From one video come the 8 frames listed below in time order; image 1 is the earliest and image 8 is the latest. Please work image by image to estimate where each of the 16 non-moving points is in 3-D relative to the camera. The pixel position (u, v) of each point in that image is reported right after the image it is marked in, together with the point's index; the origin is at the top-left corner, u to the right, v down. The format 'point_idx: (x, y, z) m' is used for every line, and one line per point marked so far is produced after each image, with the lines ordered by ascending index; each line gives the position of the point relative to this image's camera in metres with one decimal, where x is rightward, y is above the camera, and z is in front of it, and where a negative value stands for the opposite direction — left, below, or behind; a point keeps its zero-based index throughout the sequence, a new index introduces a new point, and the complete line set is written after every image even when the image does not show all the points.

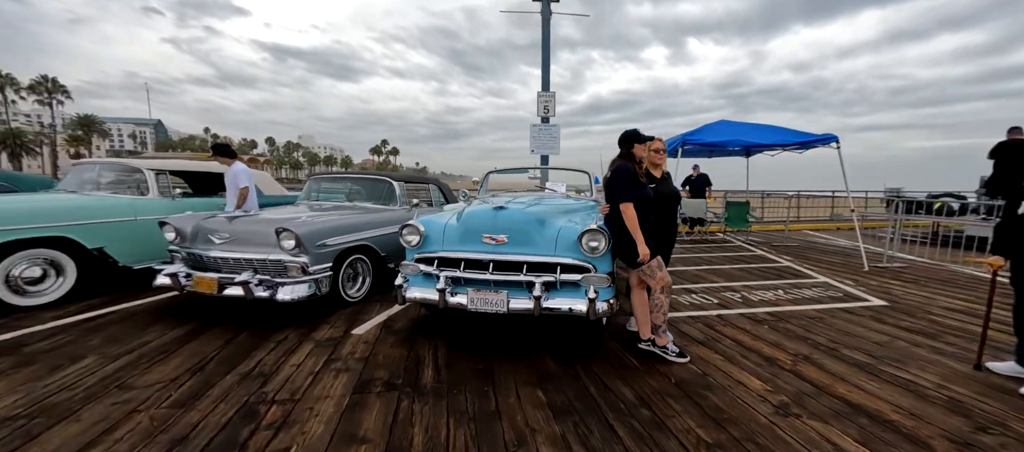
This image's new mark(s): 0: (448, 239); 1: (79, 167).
0: (-0.5, -0.1, +2.9) m
1: (-5.4, +0.7, +4.6) m
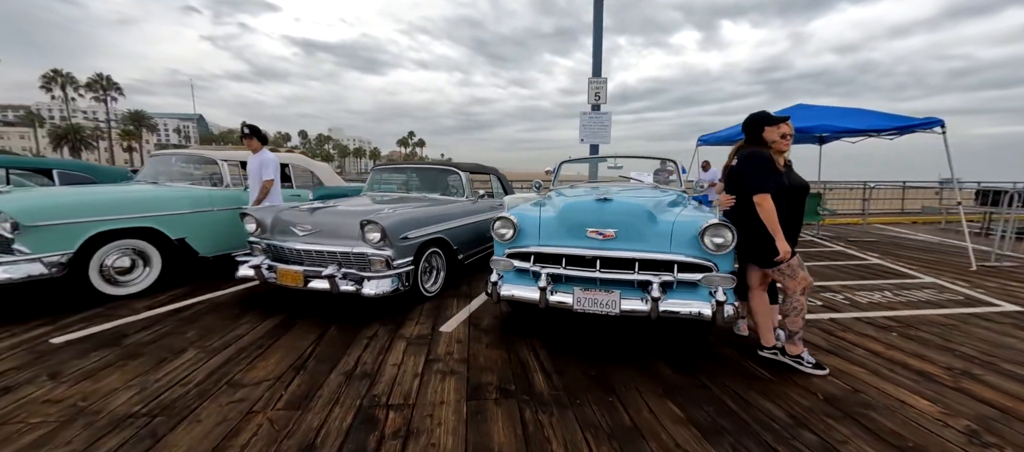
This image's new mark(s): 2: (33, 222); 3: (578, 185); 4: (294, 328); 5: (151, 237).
0: (+0.2, -0.1, +2.7) m
1: (-4.5, +0.9, +4.7) m
2: (-3.8, 0.0, +2.9) m
3: (+0.7, +0.4, +4.0) m
4: (-1.7, -0.8, +2.9) m
5: (-3.6, -0.2, +3.3) m
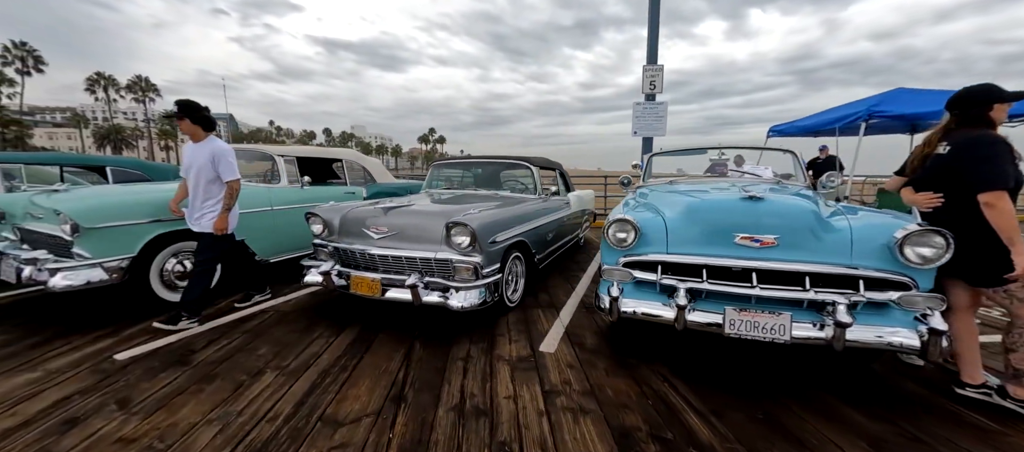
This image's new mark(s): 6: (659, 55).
0: (+1.0, -0.1, +2.2) m
1: (-3.7, +0.9, +4.5) m
2: (-3.0, 0.0, +2.6) m
3: (+1.6, +0.4, +3.5) m
4: (-0.9, -0.8, +2.5) m
5: (-2.9, -0.2, +3.0) m
6: (+3.1, +3.6, +7.8) m
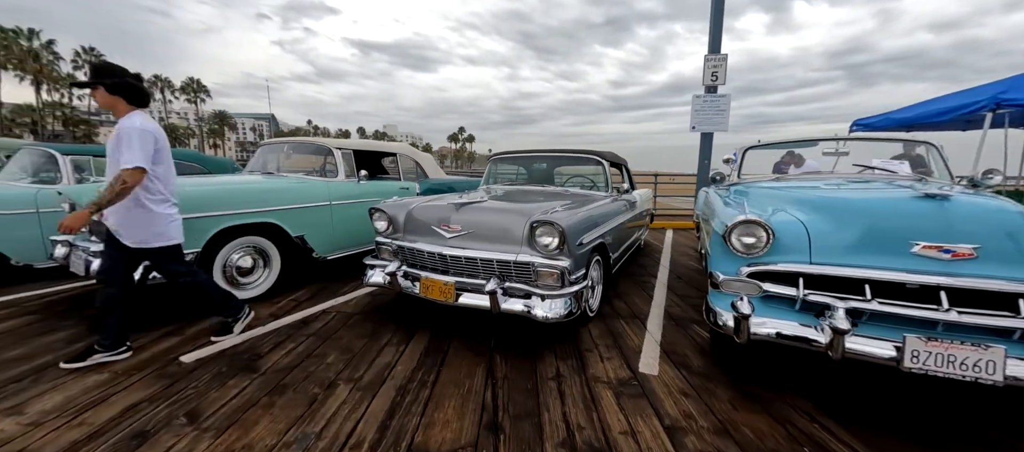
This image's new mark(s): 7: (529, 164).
0: (+1.6, -0.1, +1.8) m
1: (-2.9, +0.9, +4.4) m
2: (-2.4, +0.1, +2.5) m
3: (+2.2, +0.4, +3.0) m
4: (-0.4, -0.8, +2.3) m
5: (-2.2, -0.1, +2.9) m
6: (+4.1, +3.6, +7.2) m
7: (+0.2, +0.7, +4.3) m
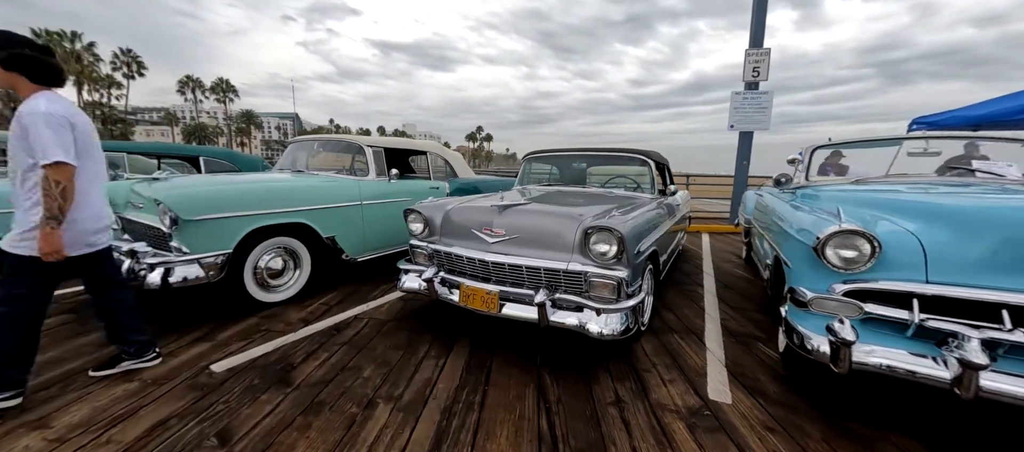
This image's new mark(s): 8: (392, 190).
0: (+1.8, -0.2, +1.6) m
1: (-2.5, +0.9, +4.3) m
2: (-2.1, +0.1, +2.4) m
3: (+2.5, +0.3, +2.7) m
4: (-0.1, -0.8, +2.1) m
5: (-1.9, -0.1, +2.8) m
6: (+4.7, +3.5, +6.8) m
7: (+0.6, +0.7, +4.0) m
8: (-1.2, +0.4, +3.8) m
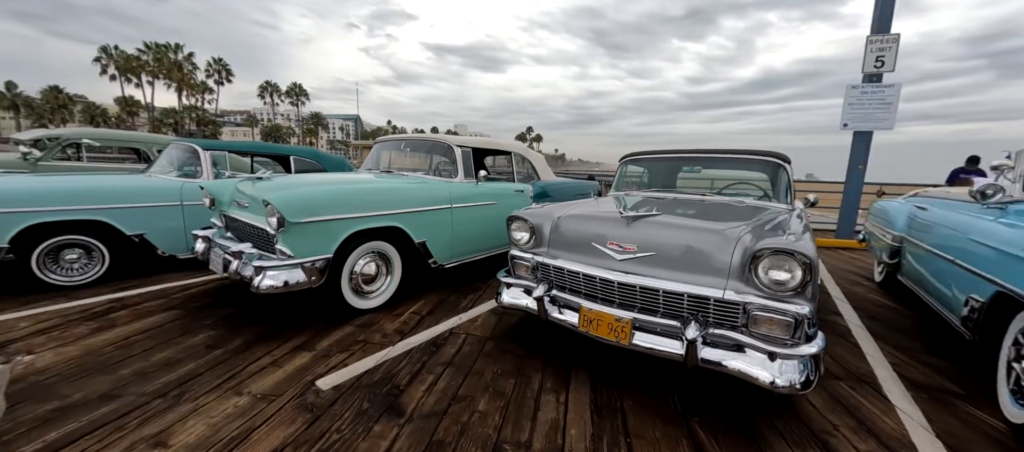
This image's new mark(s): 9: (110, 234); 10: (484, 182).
0: (+2.4, -0.3, +1.0) m
1: (-1.5, +0.9, +4.2) m
2: (-1.3, +0.1, +2.3) m
3: (+3.3, +0.2, +2.0) m
4: (+0.6, -0.9, +1.7) m
5: (-1.1, -0.2, +2.6) m
6: (+6.0, +3.3, +5.8) m
7: (+1.5, +0.6, +3.6) m
8: (-0.3, +0.3, +3.6) m
9: (-3.7, -0.1, +3.4) m
10: (-0.3, +0.4, +3.7) m
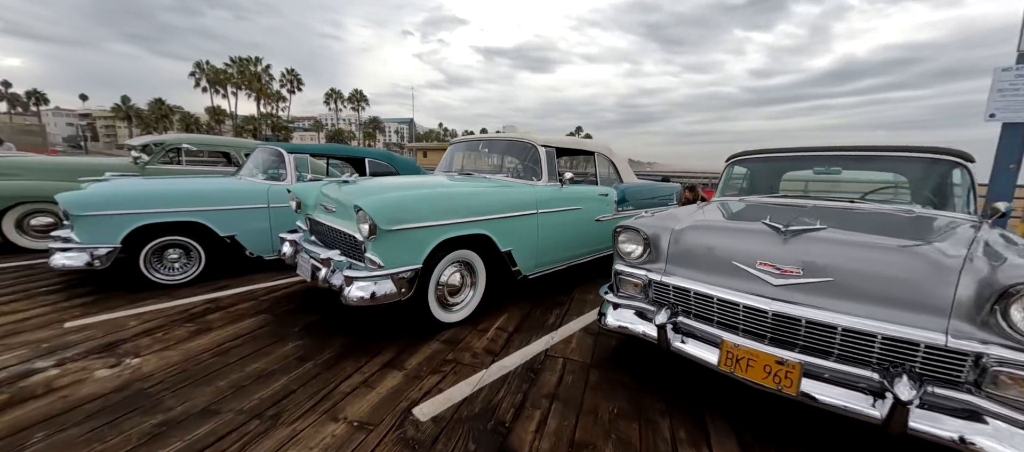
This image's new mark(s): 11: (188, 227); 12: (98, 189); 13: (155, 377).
0: (+2.9, -0.4, +0.3) m
1: (-0.6, +0.9, +4.1) m
2: (-0.7, 0.0, +2.1) m
3: (+3.8, 0.0, +1.3) m
4: (+1.1, -1.0, +1.3) m
5: (-0.5, -0.2, +2.5) m
6: (+7.1, +3.1, +4.7) m
7: (+2.3, +0.5, +3.1) m
8: (+0.5, +0.3, +3.3) m
9: (-2.9, -0.1, +3.5) m
10: (+0.5, +0.4, +3.4) m
11: (-3.0, 0.0, +3.4) m
12: (-3.5, +0.3, +3.1) m
13: (-1.9, -0.8, +2.0) m
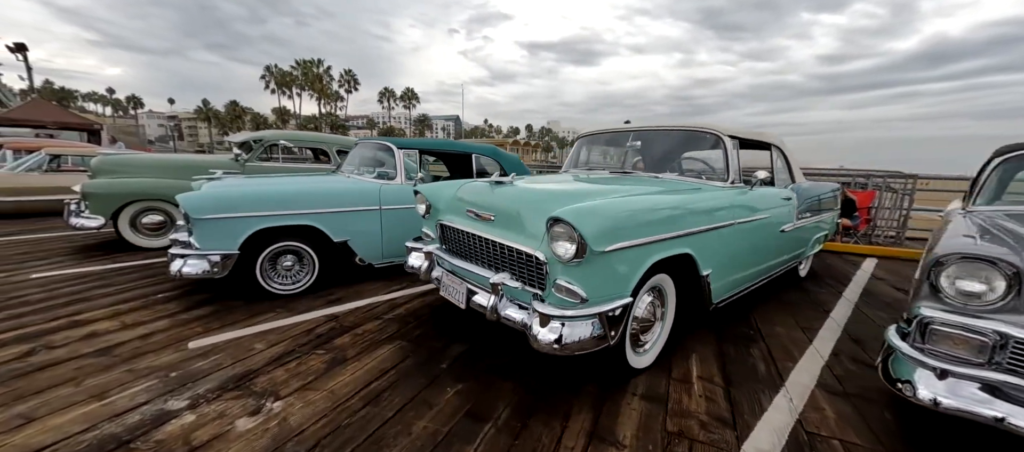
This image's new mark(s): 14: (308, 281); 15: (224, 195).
0: (+3.7, -0.6, -0.6) m
1: (+0.7, +0.8, +3.5) m
2: (+0.4, -0.1, +1.6) m
3: (+4.8, -0.1, +0.2) m
4: (+2.0, -1.1, +0.6) m
5: (+0.6, -0.3, +1.8) m
6: (+8.4, +2.9, +3.2) m
7: (+3.5, +0.4, +2.1) m
8: (+1.7, +0.2, +2.6) m
9: (-1.7, -0.1, +3.1) m
10: (+1.7, +0.3, +2.7) m
11: (-1.8, 0.0, +3.1) m
12: (-2.3, +0.3, +2.8) m
13: (-0.8, -0.9, +1.5) m
14: (-1.7, -0.5, +3.1) m
15: (-2.1, +0.2, +2.7) m
